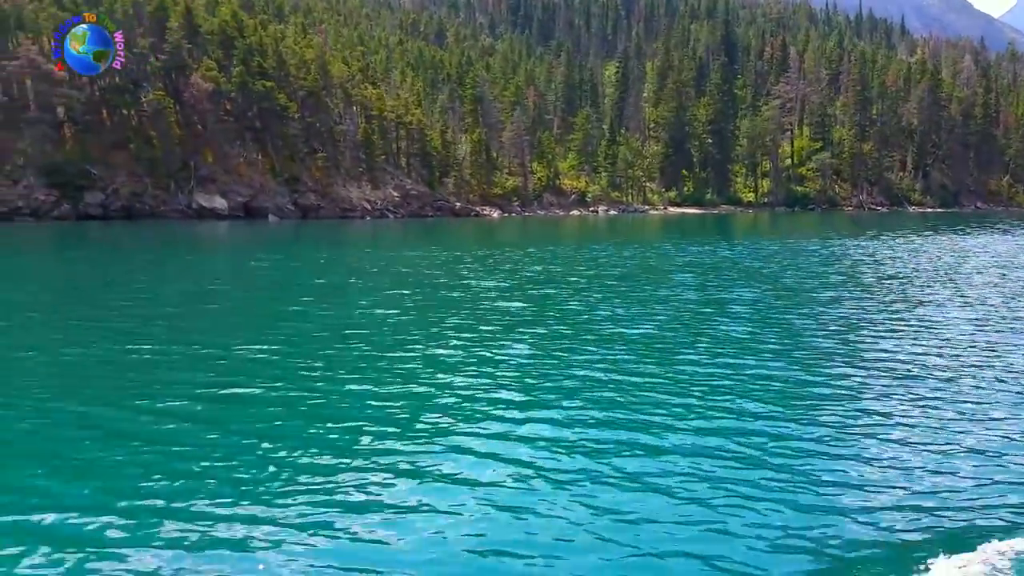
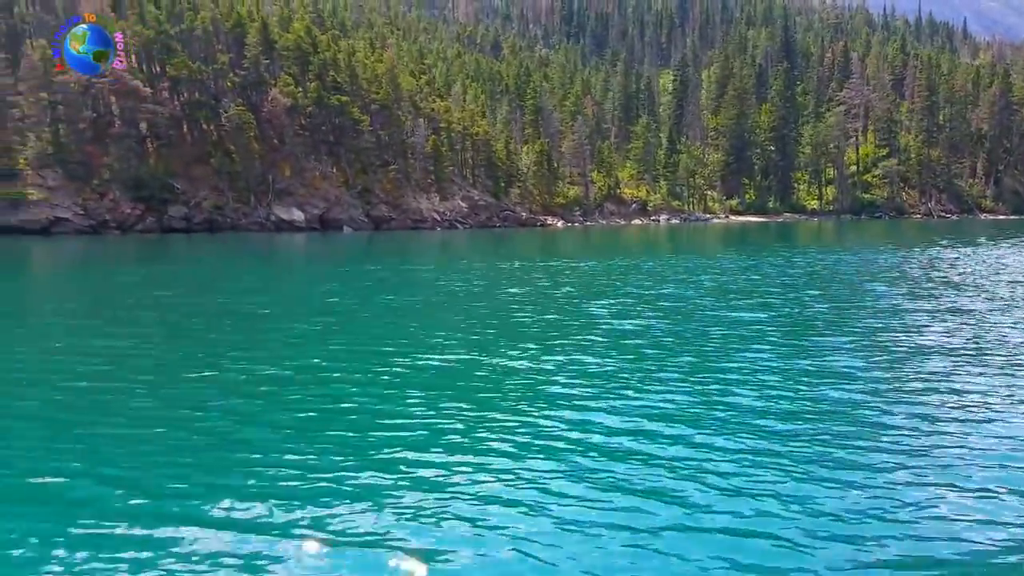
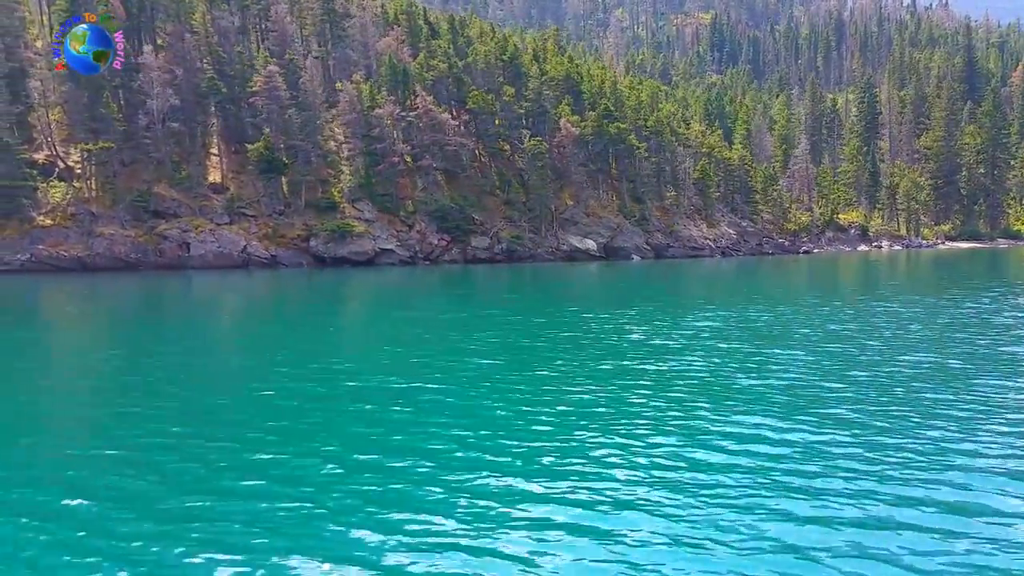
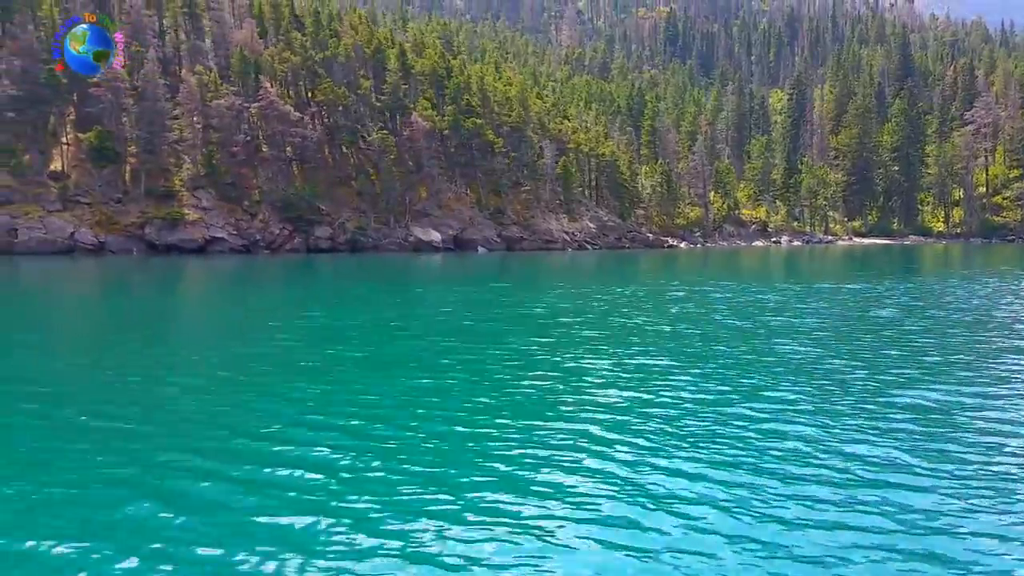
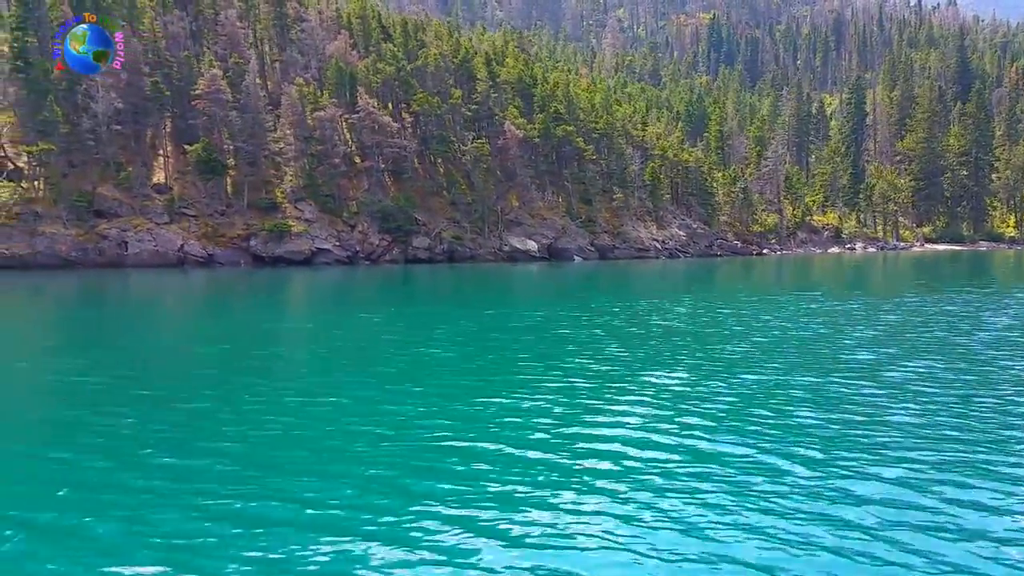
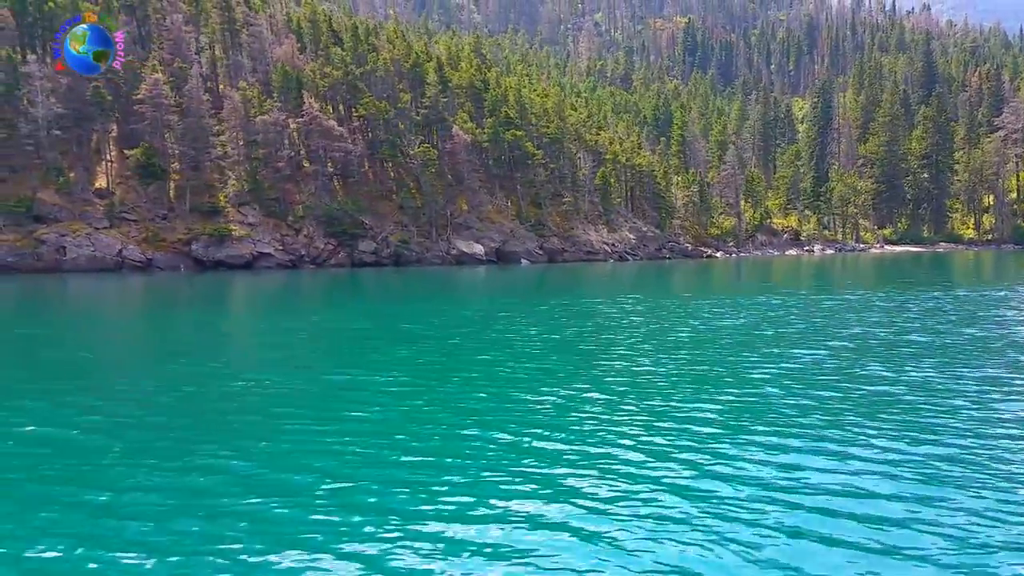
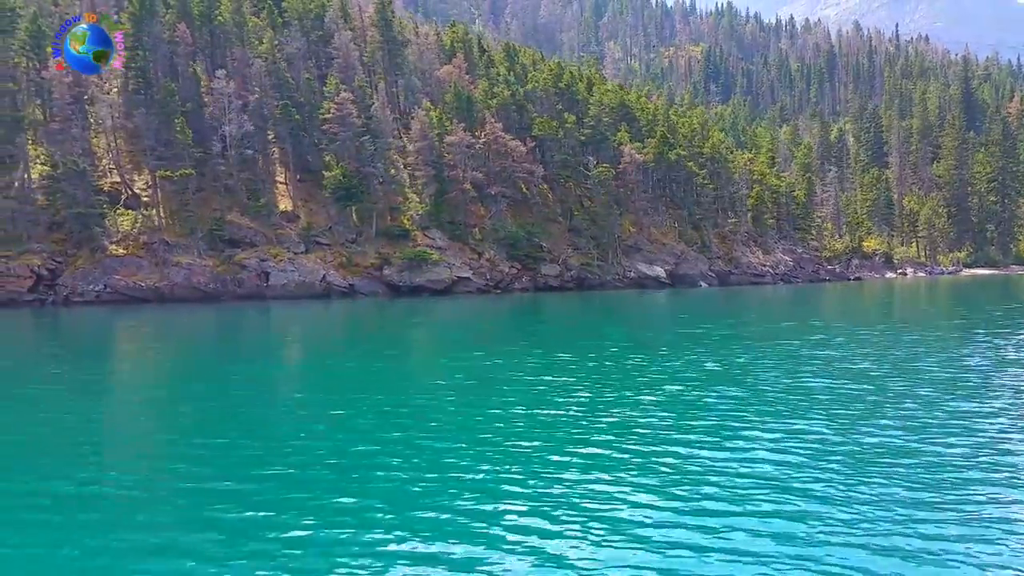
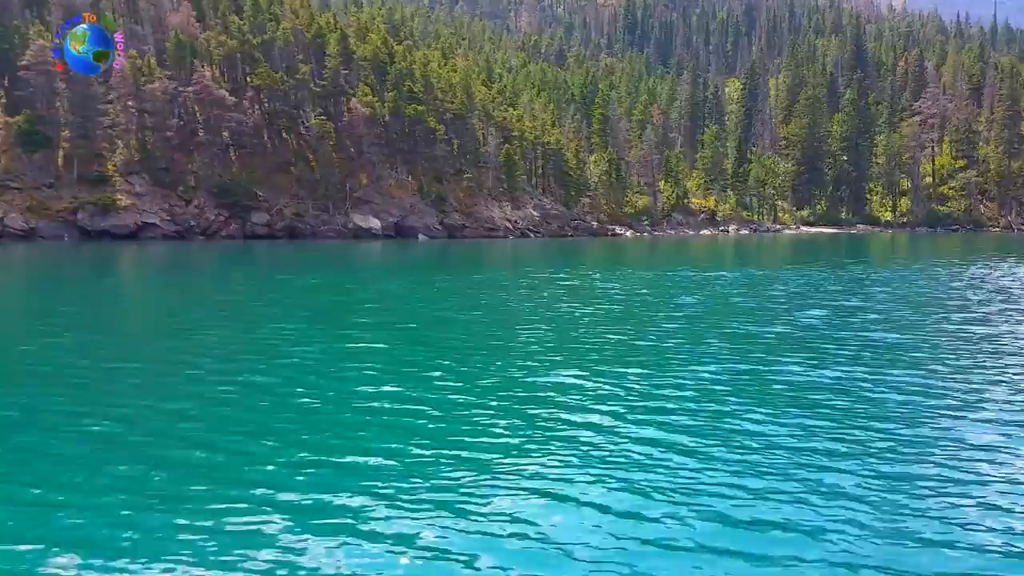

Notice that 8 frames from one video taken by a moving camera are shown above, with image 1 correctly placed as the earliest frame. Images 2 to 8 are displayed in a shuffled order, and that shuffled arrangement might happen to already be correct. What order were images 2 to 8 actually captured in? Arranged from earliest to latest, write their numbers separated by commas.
2, 8, 4, 6, 5, 3, 7
